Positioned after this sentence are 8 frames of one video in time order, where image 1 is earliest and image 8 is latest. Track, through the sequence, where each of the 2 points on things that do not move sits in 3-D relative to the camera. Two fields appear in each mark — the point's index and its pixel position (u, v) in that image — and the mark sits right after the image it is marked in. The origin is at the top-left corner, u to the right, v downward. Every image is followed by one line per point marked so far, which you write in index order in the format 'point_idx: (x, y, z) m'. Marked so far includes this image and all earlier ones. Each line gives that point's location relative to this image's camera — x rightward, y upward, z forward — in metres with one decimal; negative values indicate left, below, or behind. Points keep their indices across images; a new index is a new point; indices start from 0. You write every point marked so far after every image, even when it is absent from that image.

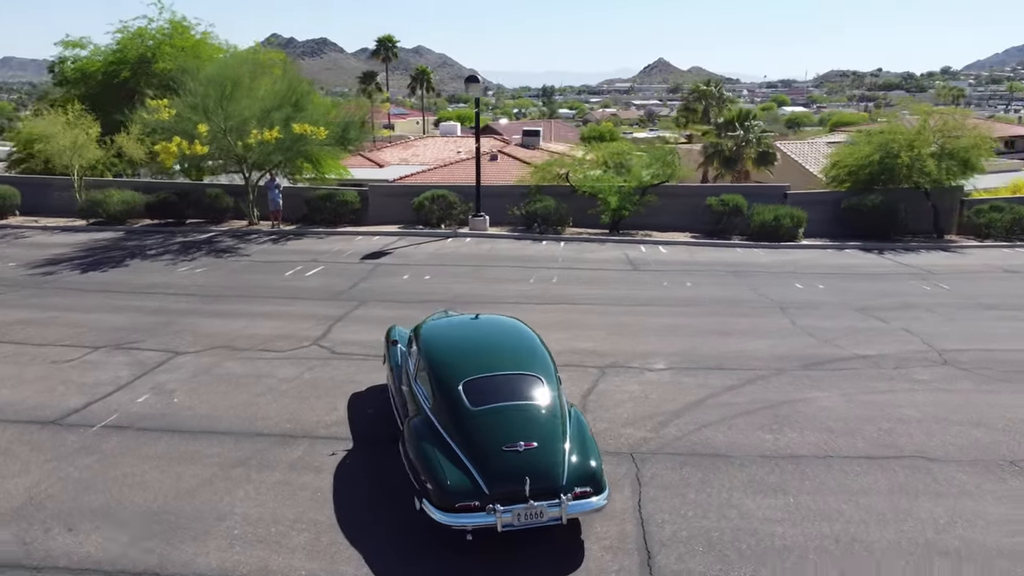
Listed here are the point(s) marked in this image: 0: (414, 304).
0: (-1.6, -0.3, +13.4) m
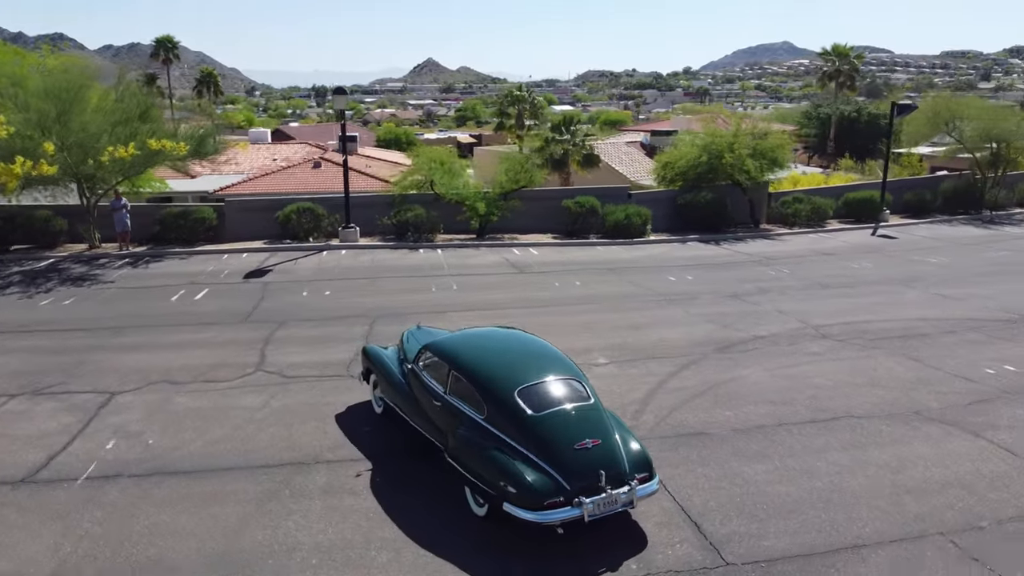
0: (-2.9, -0.6, +13.4) m
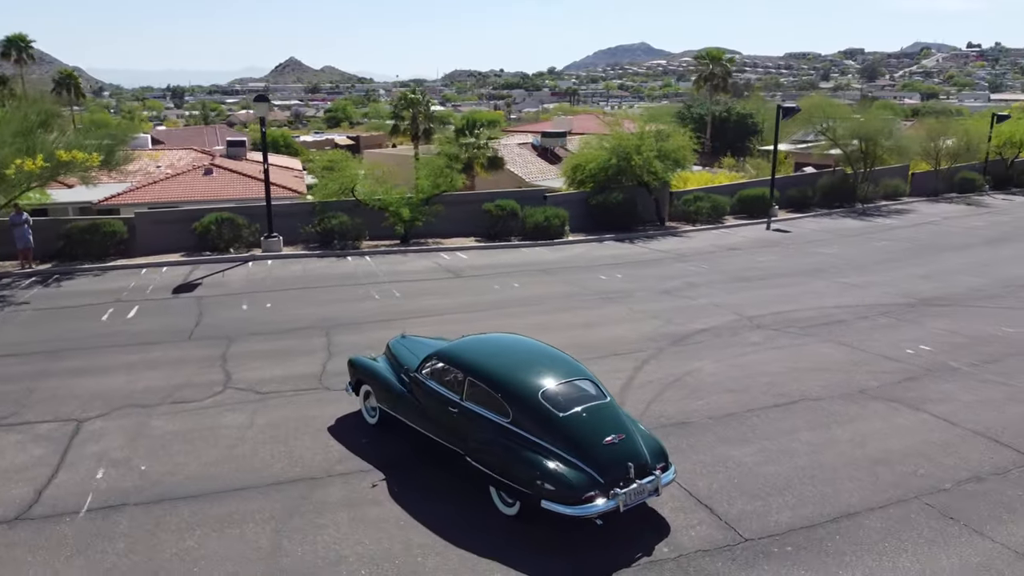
0: (-3.6, -0.8, +13.3) m
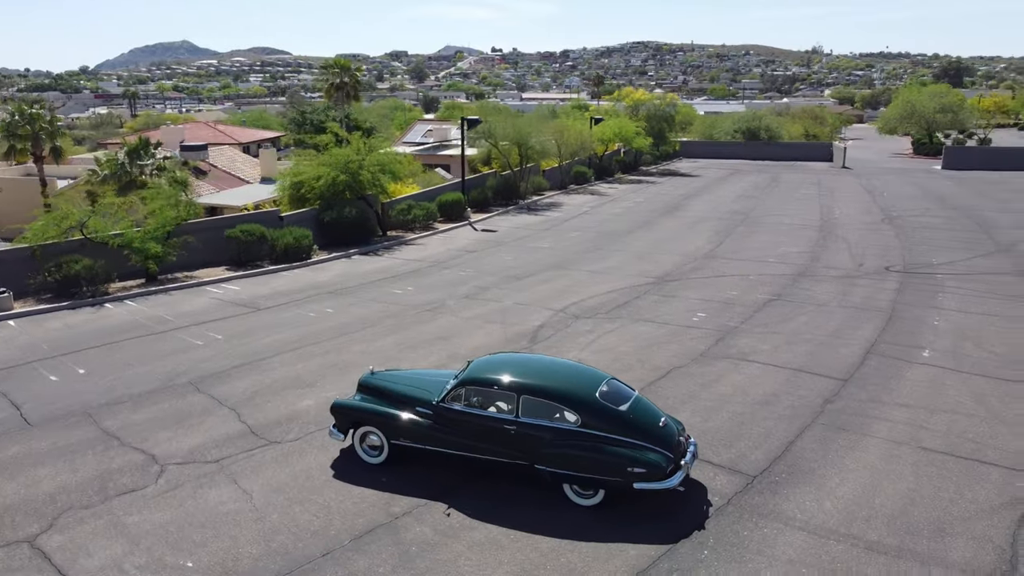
0: (-5.2, -1.6, +11.9) m
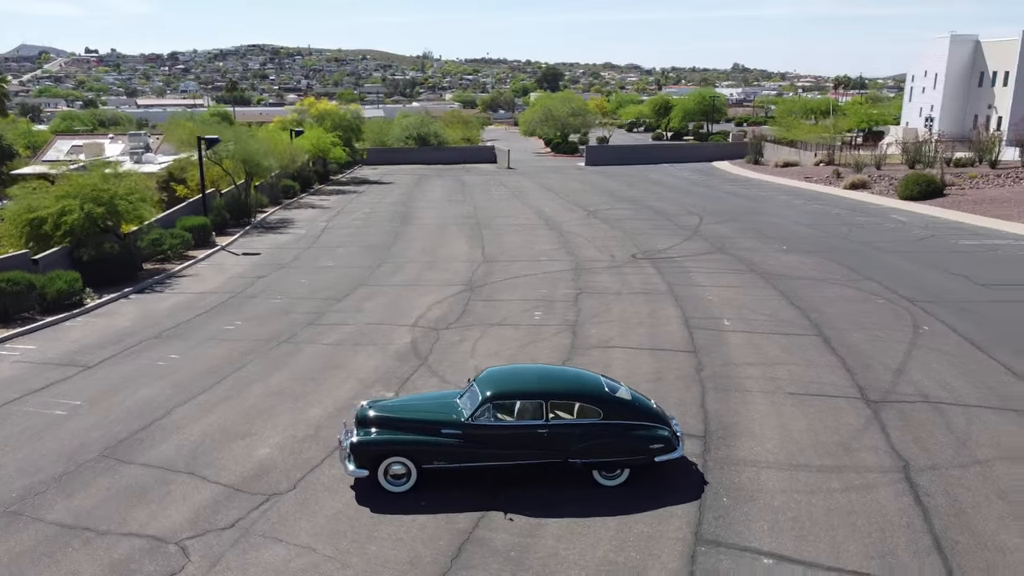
0: (-5.6, -2.5, +10.5) m
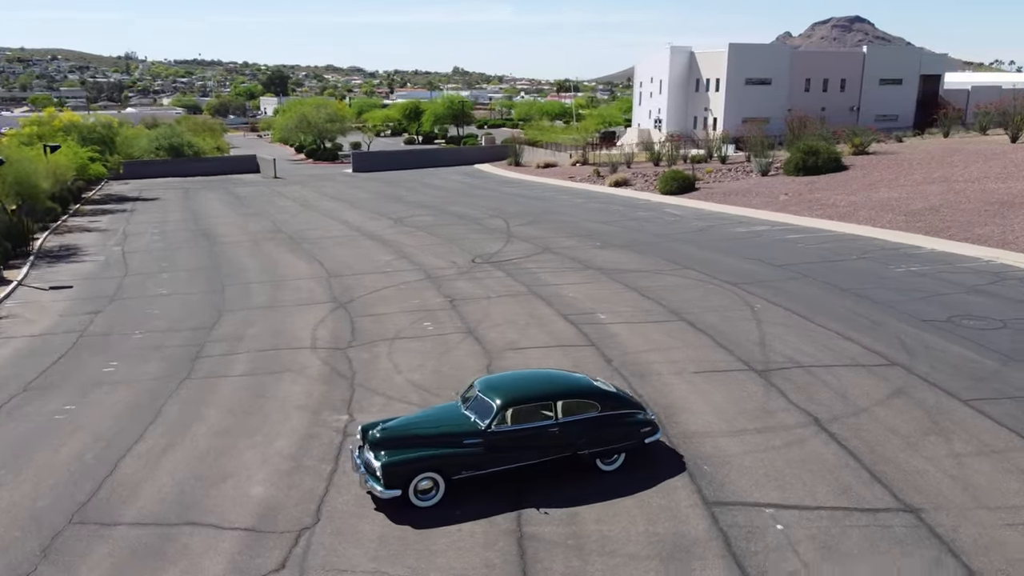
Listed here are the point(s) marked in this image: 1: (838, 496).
0: (-5.2, -3.1, +9.6) m
1: (+4.3, -2.7, +10.8) m
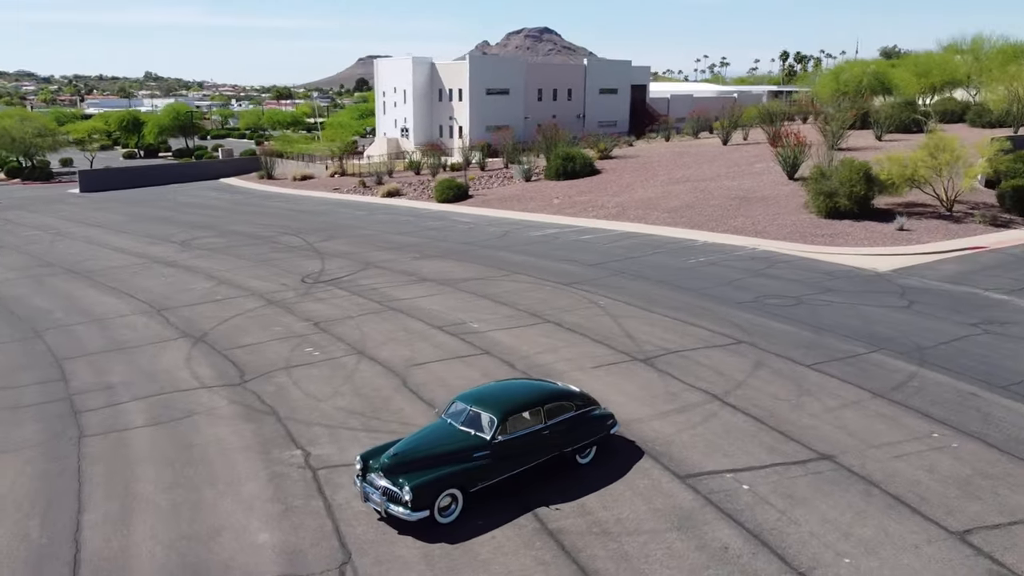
0: (-4.4, -3.7, +8.7) m
1: (+4.1, -2.6, +13.0) m
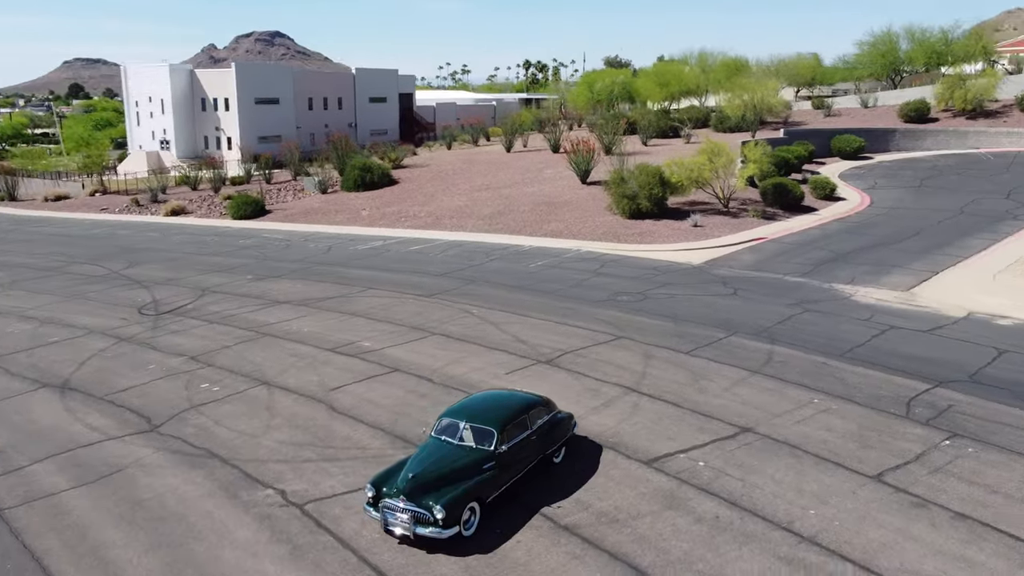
0: (-3.3, -4.2, +8.2) m
1: (+3.4, -2.6, +14.8) m
